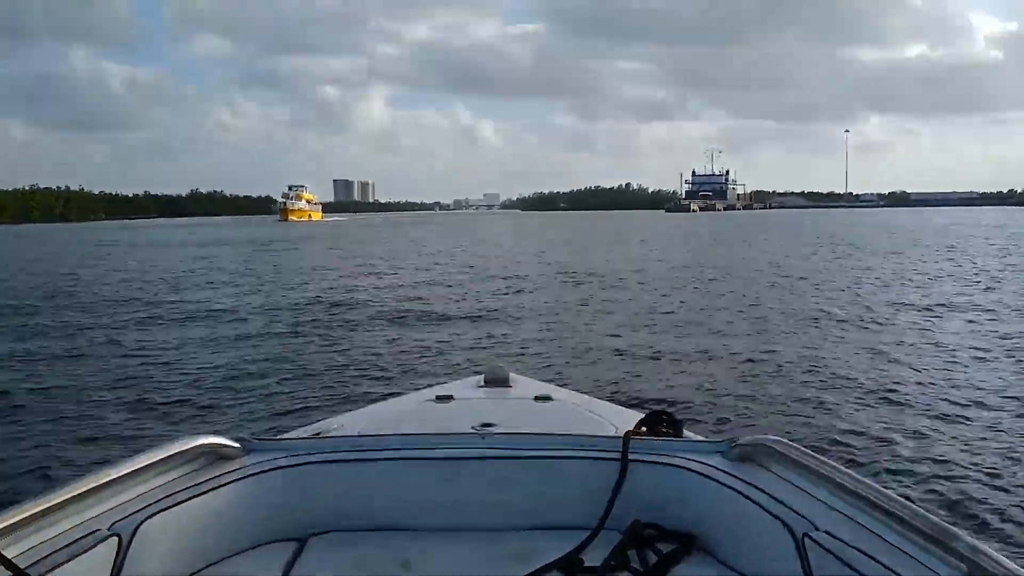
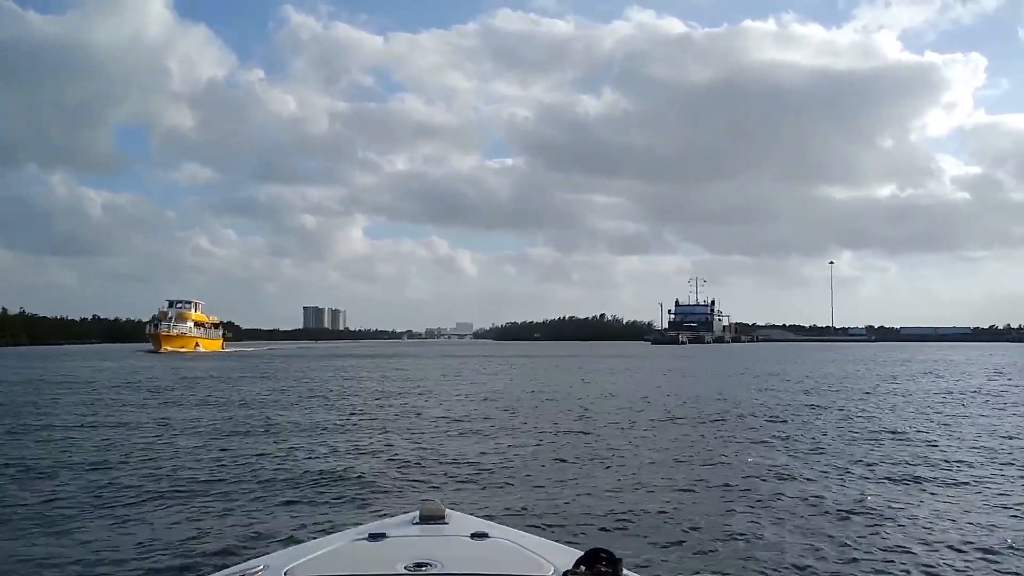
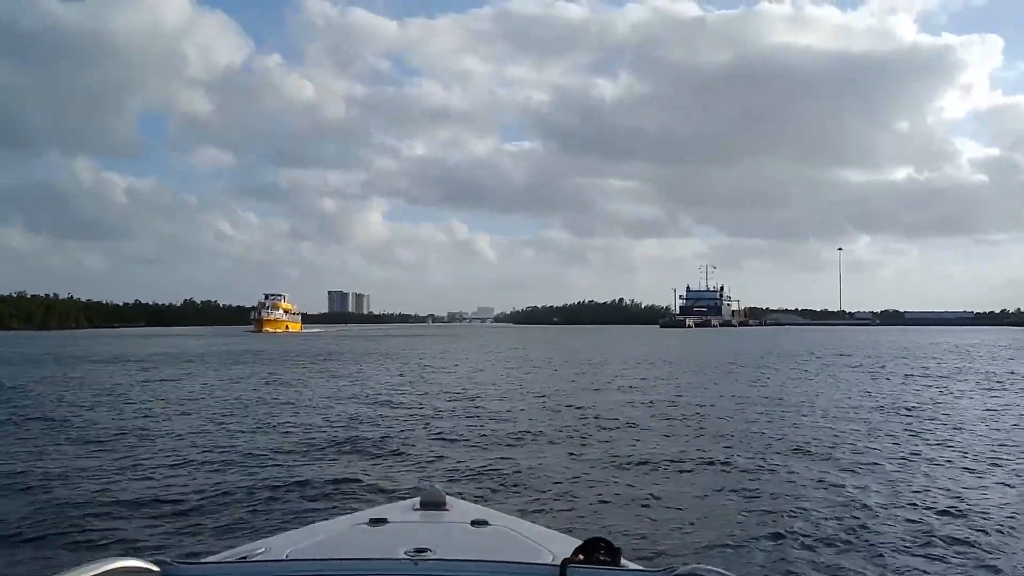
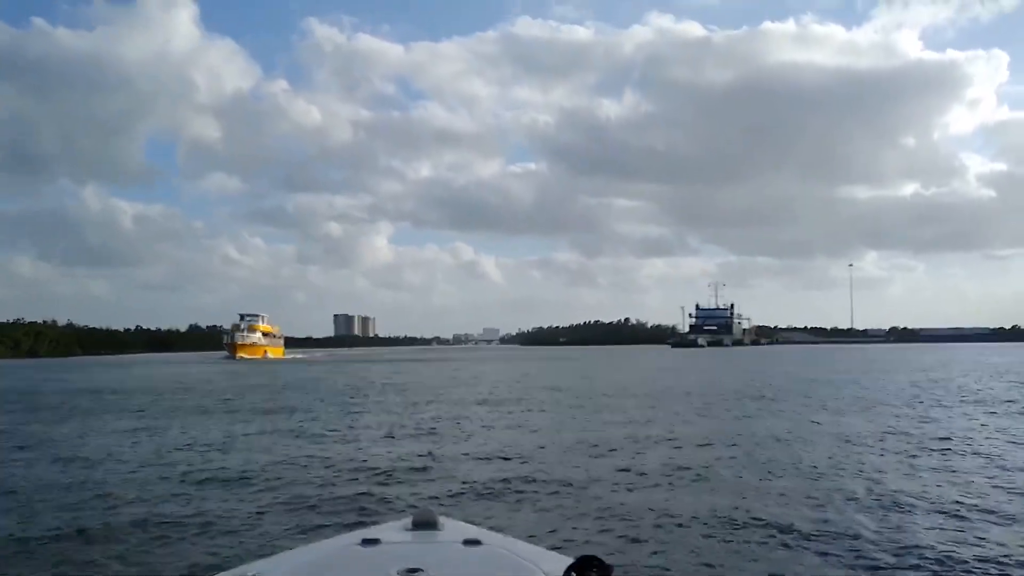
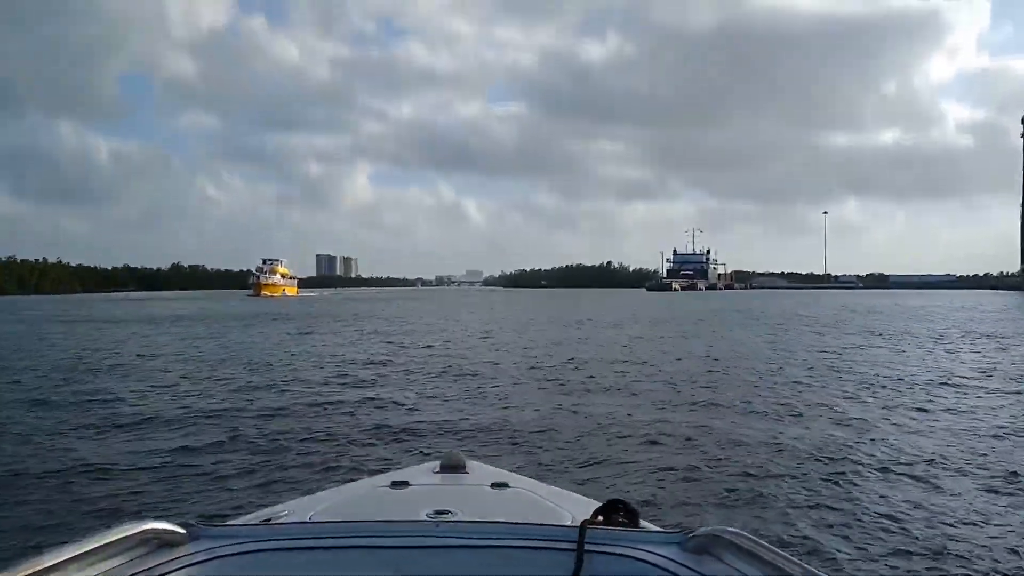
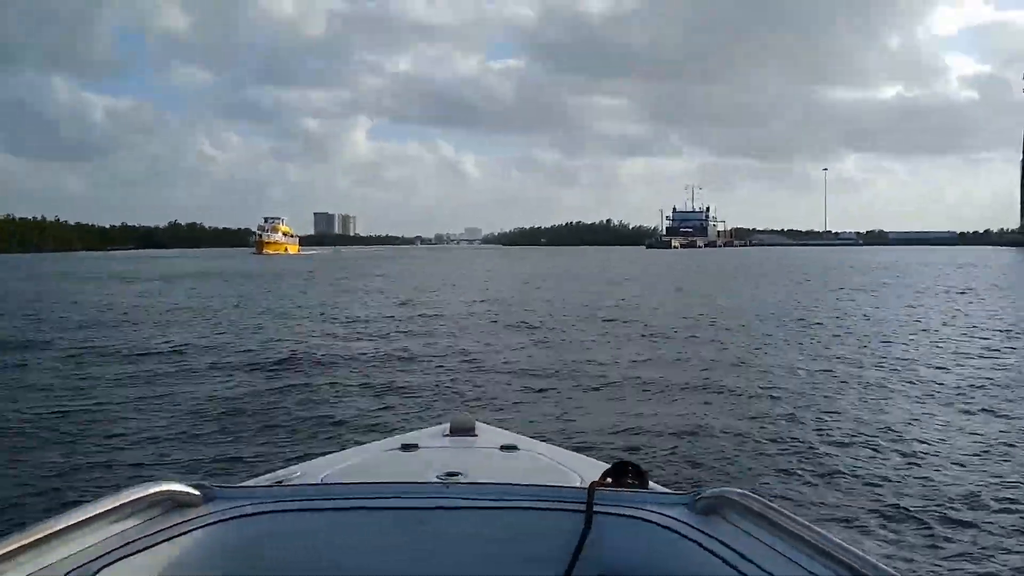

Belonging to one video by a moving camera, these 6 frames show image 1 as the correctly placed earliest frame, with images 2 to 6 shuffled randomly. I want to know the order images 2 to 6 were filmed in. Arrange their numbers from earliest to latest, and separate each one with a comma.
6, 5, 3, 4, 2
